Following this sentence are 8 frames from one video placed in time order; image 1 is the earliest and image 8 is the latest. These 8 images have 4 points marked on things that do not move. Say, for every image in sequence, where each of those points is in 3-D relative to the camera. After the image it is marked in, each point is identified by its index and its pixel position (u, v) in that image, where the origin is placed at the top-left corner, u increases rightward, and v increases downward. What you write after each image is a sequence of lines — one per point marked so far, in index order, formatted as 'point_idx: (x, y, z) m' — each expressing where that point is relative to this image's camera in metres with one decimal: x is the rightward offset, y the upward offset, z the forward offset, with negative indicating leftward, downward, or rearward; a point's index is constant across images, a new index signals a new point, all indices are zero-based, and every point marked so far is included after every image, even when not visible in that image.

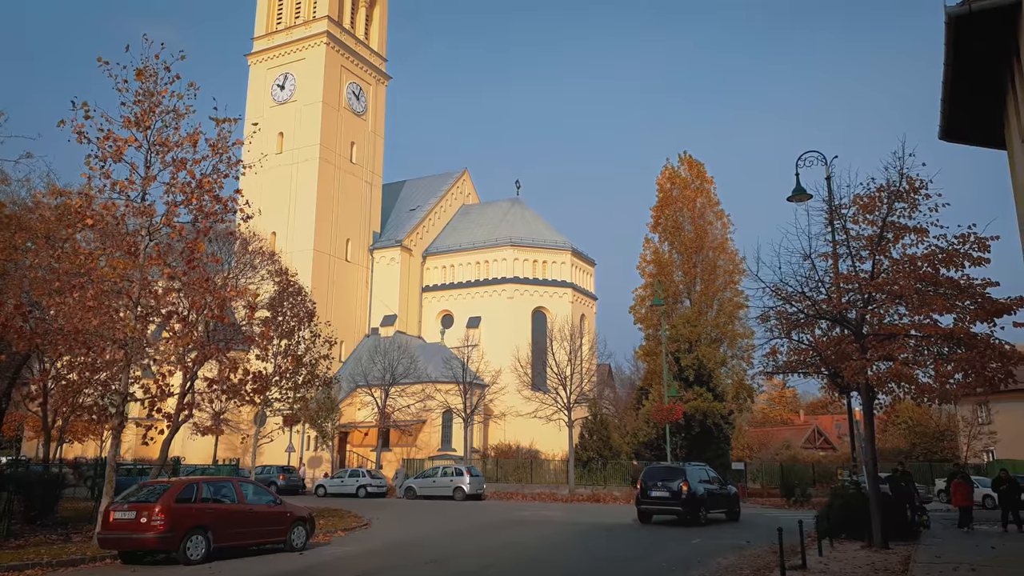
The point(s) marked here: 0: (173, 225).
0: (-6.4, +1.2, +14.9) m
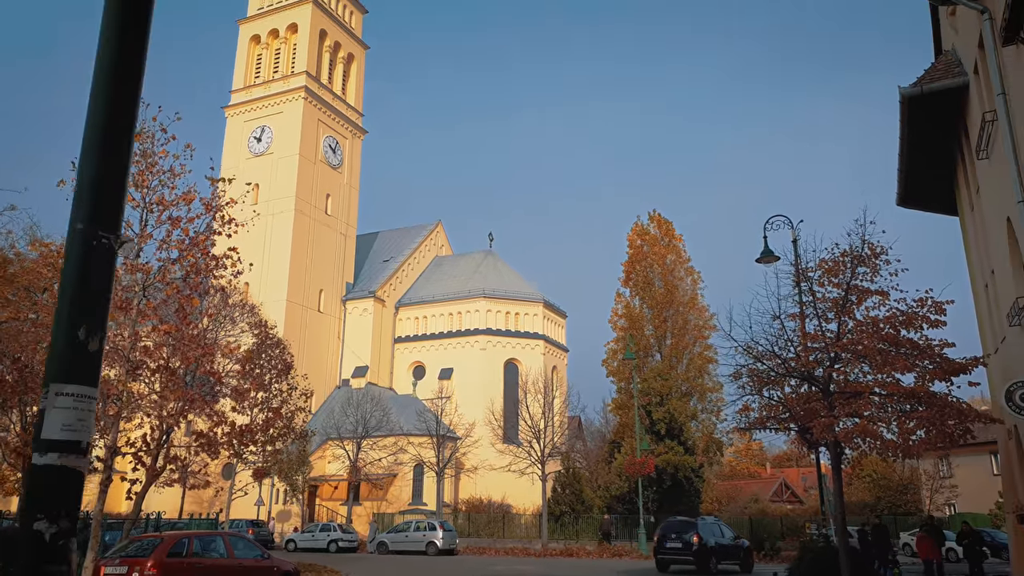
0: (-6.7, +0.1, +15.2) m
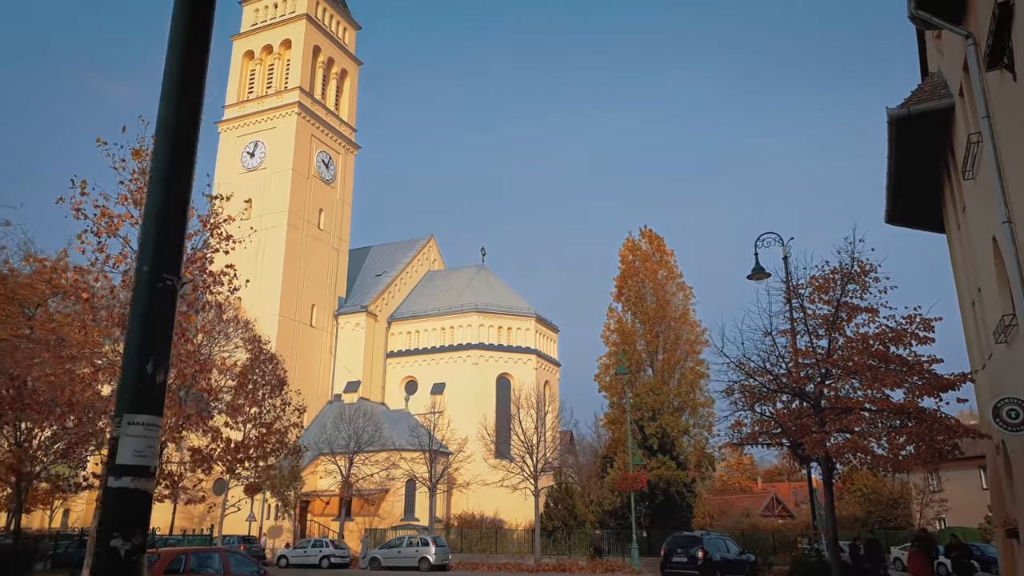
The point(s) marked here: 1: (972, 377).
0: (-6.7, -0.2, +15.3) m
1: (+9.3, -1.8, +15.9) m
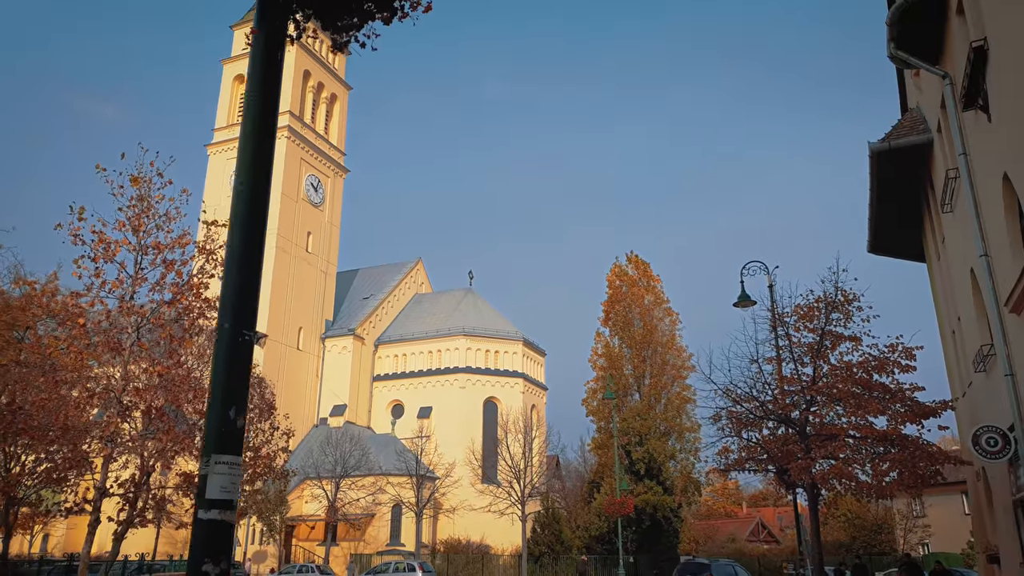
0: (-6.9, -0.7, +15.4) m
1: (+9.1, -2.4, +16.3) m
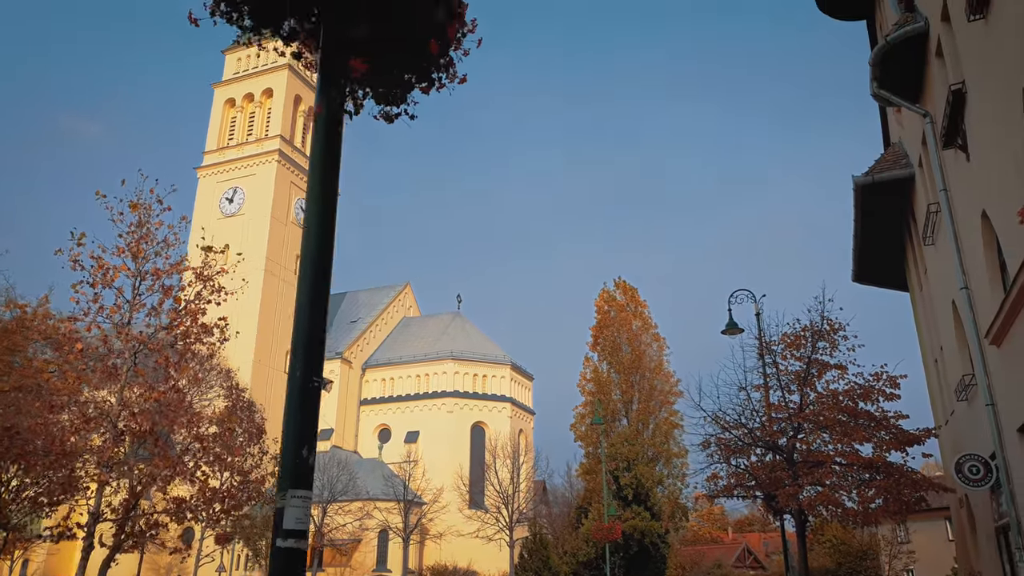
0: (-7.0, -1.2, +15.5) m
1: (+9.0, -3.0, +16.6) m
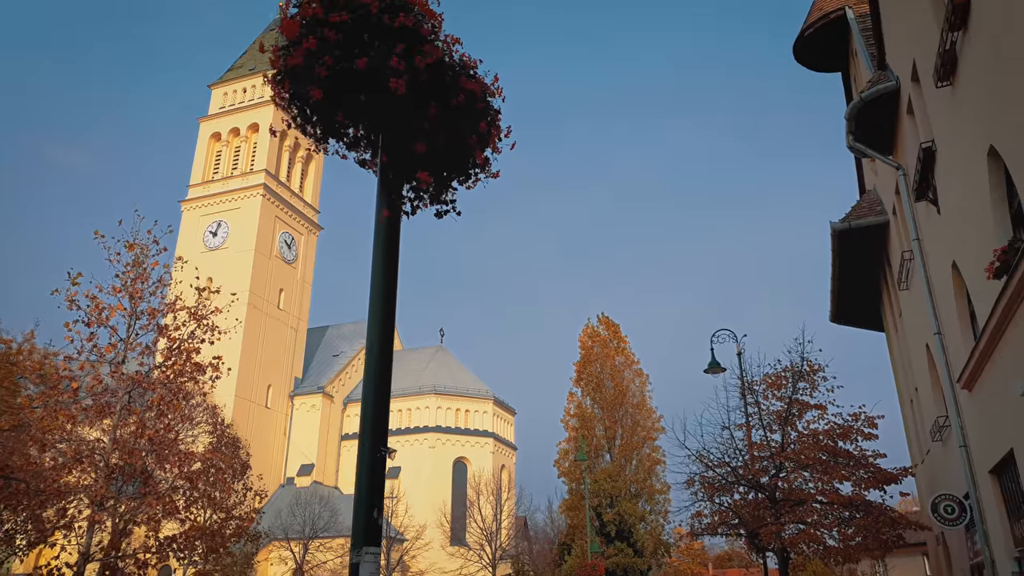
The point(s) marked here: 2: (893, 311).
0: (-7.2, -2.0, +15.7) m
1: (+8.7, -4.0, +17.1) m
2: (+8.7, -0.5, +17.9) m
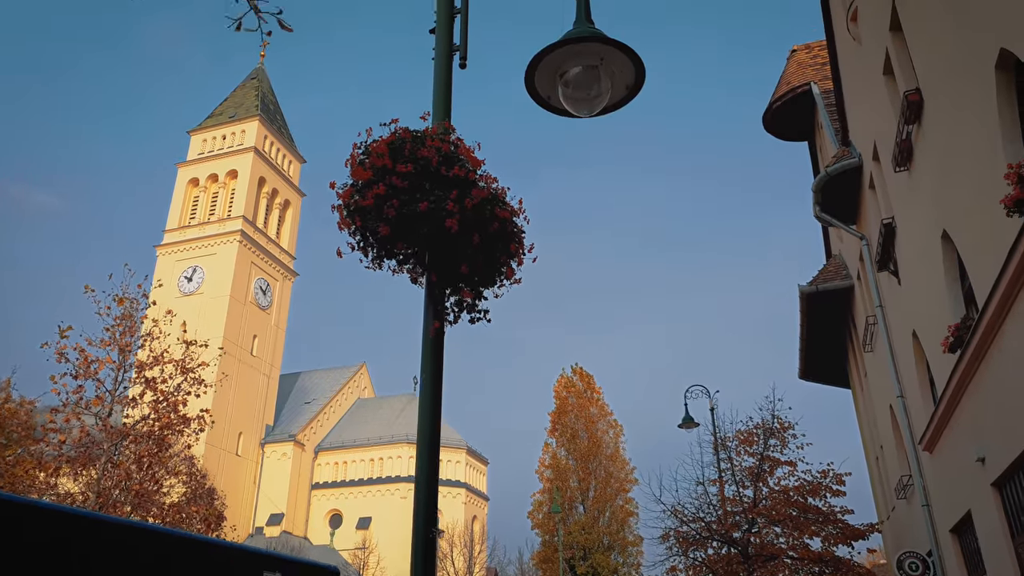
0: (-7.6, -3.0, +15.8) m
1: (+8.3, -5.4, +17.7) m
2: (+8.2, -2.0, +18.7) m
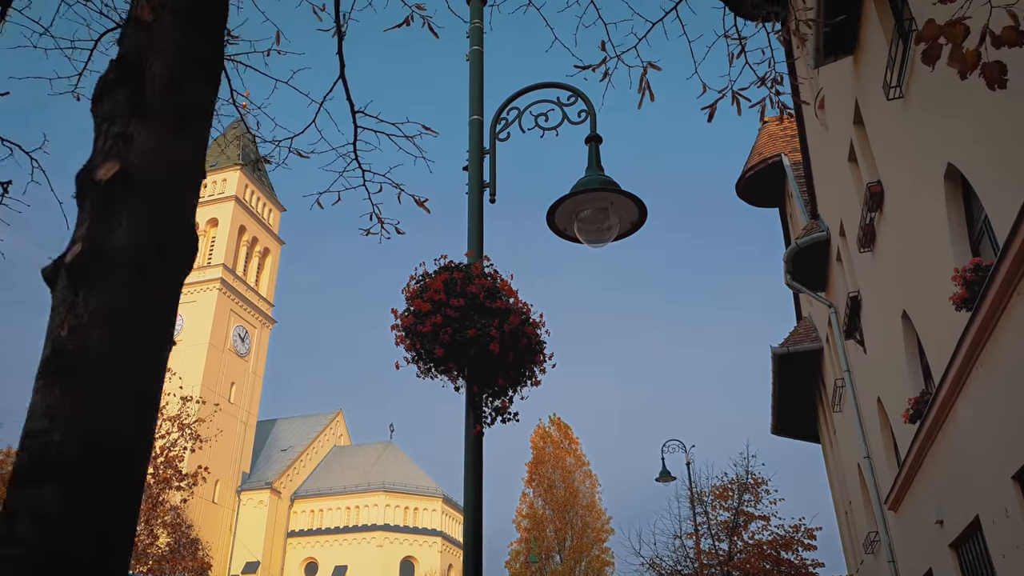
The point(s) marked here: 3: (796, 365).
0: (-7.9, -4.2, +16.1) m
1: (+7.9, -6.8, +18.4) m
2: (+7.9, -3.5, +19.5) m
3: (+7.0, -1.9, +19.4) m
